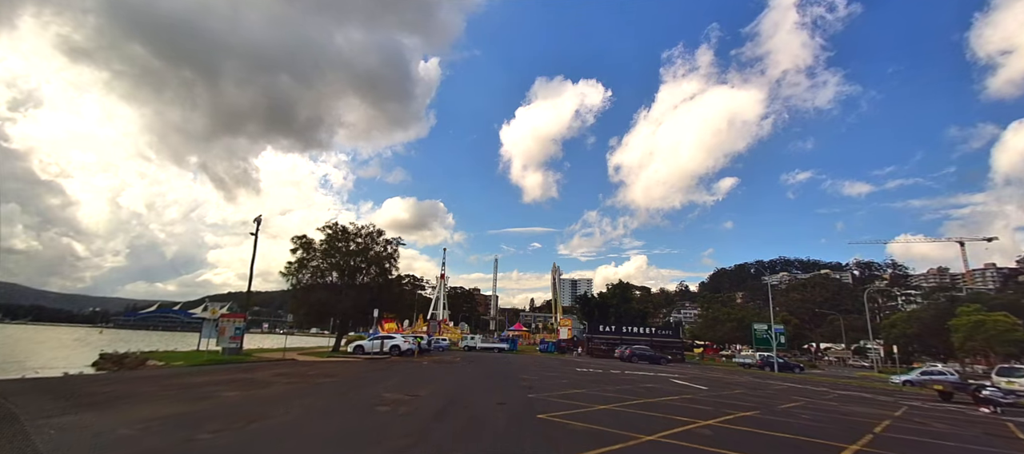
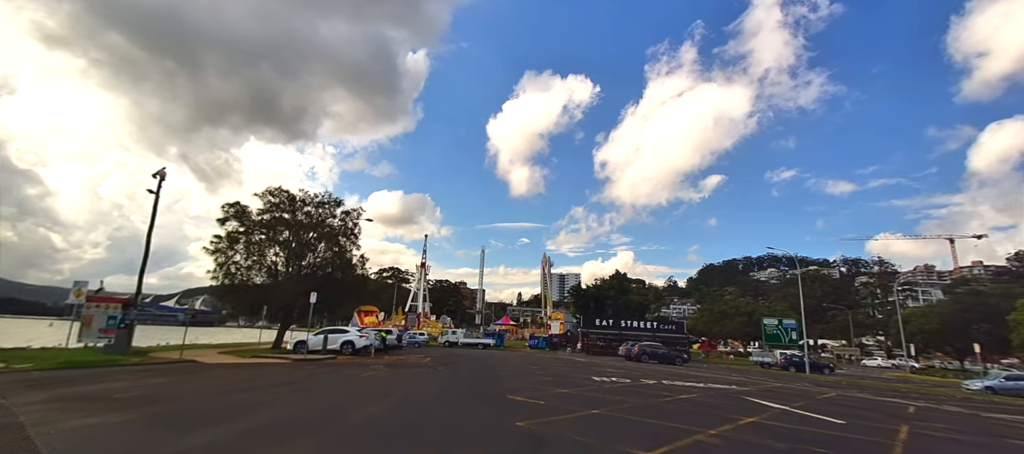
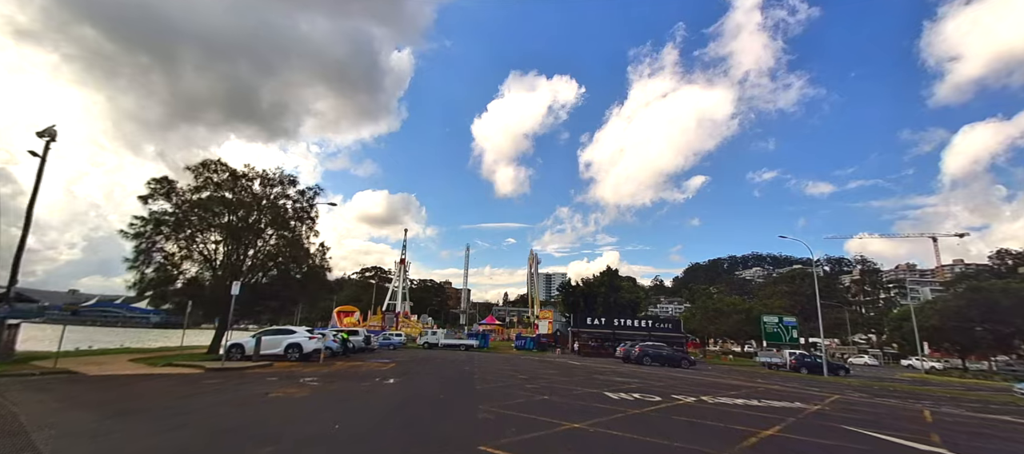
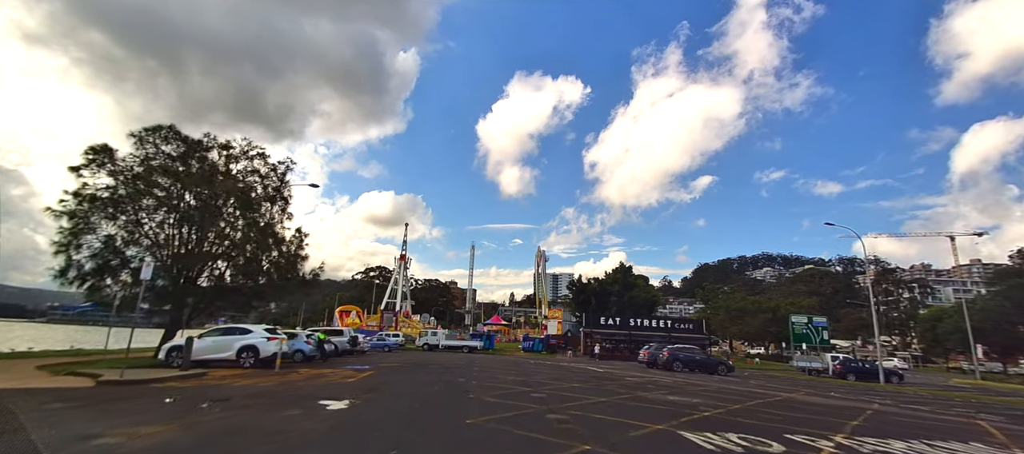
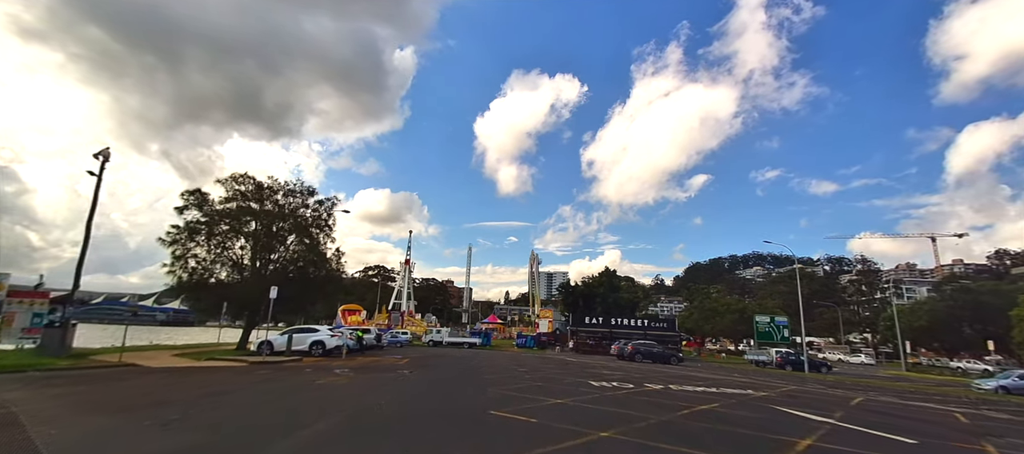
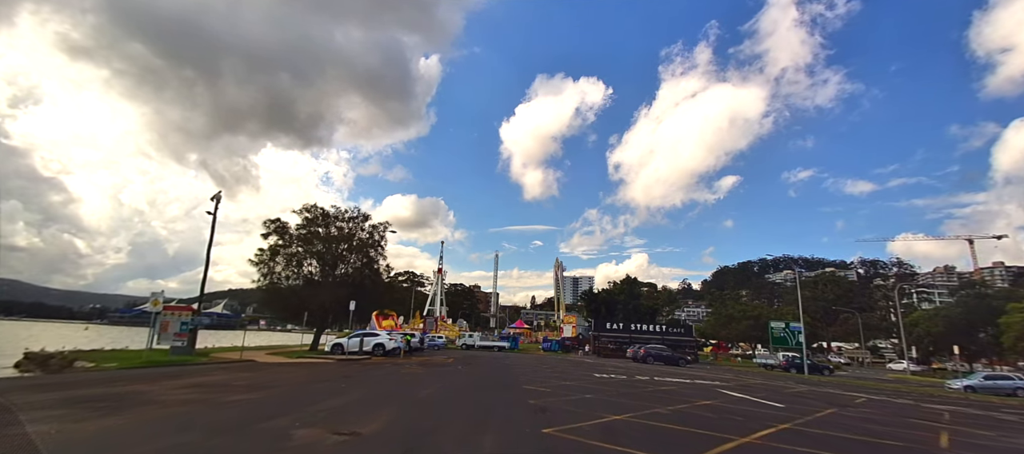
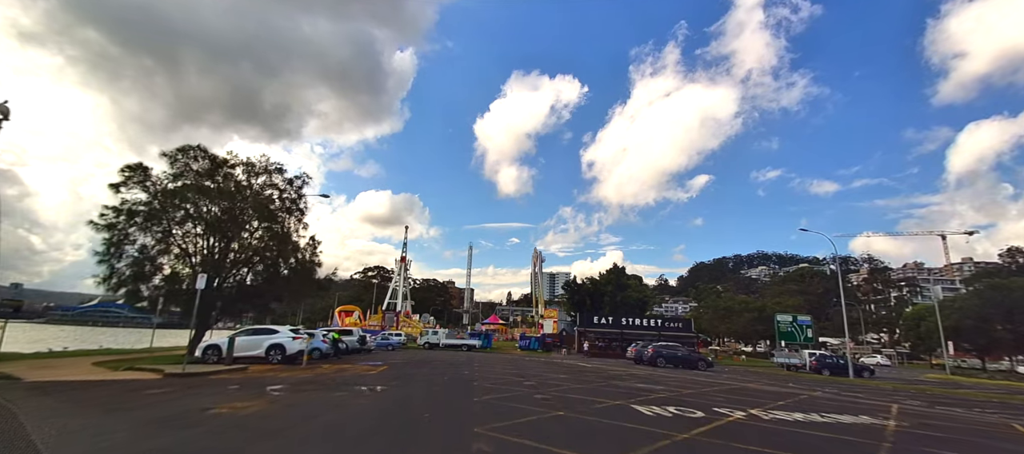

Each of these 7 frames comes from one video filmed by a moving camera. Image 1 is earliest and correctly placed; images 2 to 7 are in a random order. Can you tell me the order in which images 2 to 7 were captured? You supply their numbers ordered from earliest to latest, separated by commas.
6, 2, 5, 3, 7, 4
